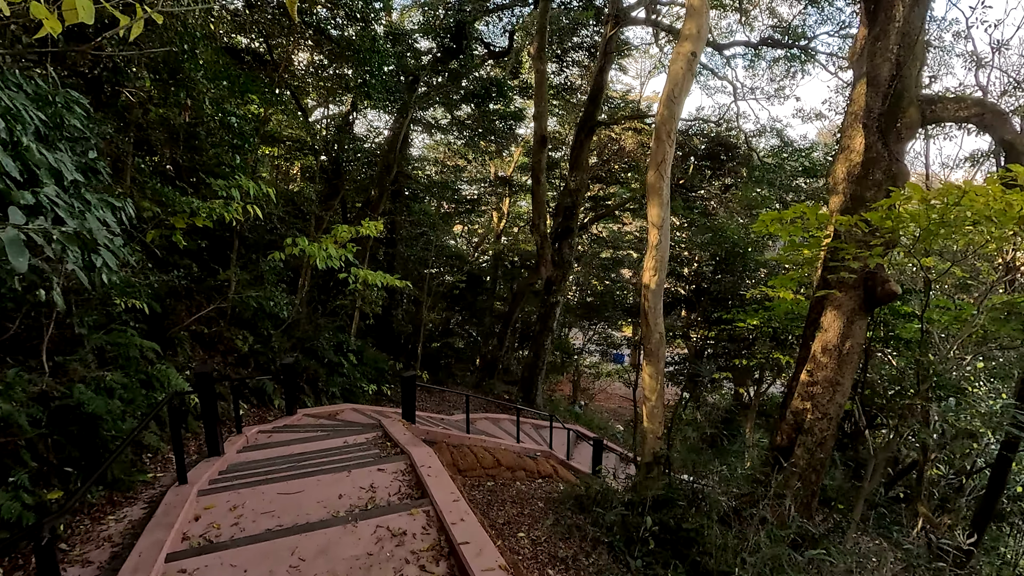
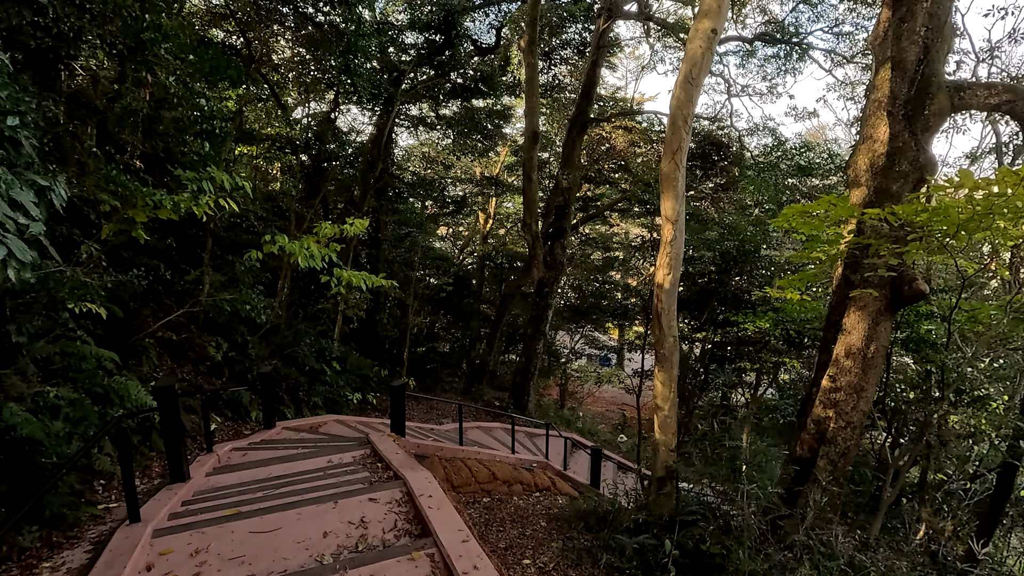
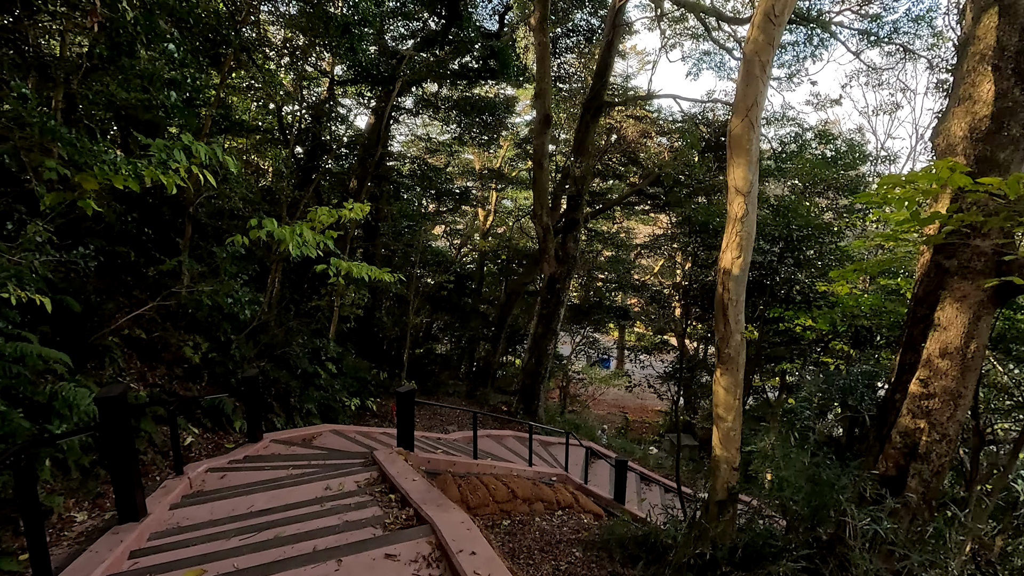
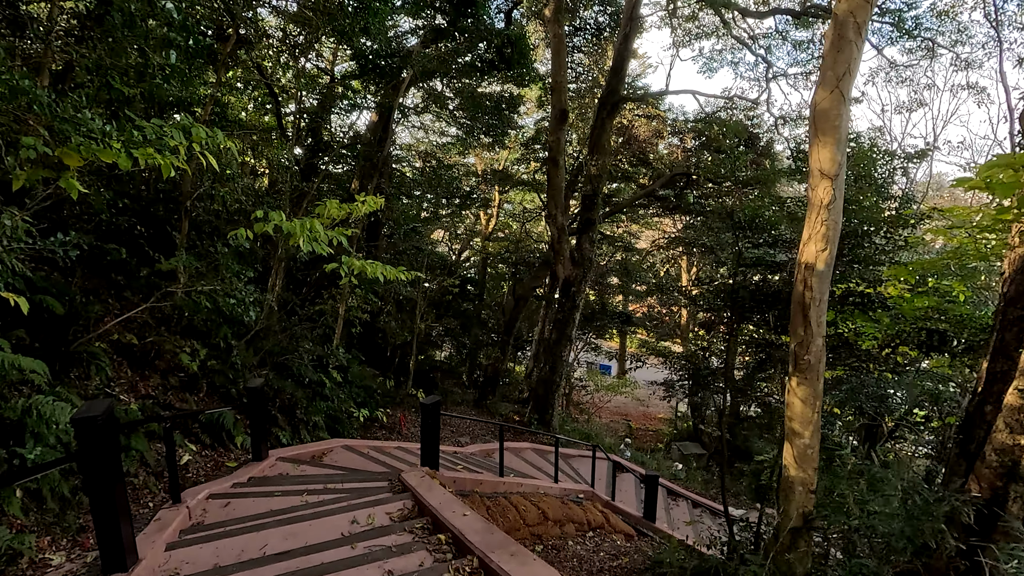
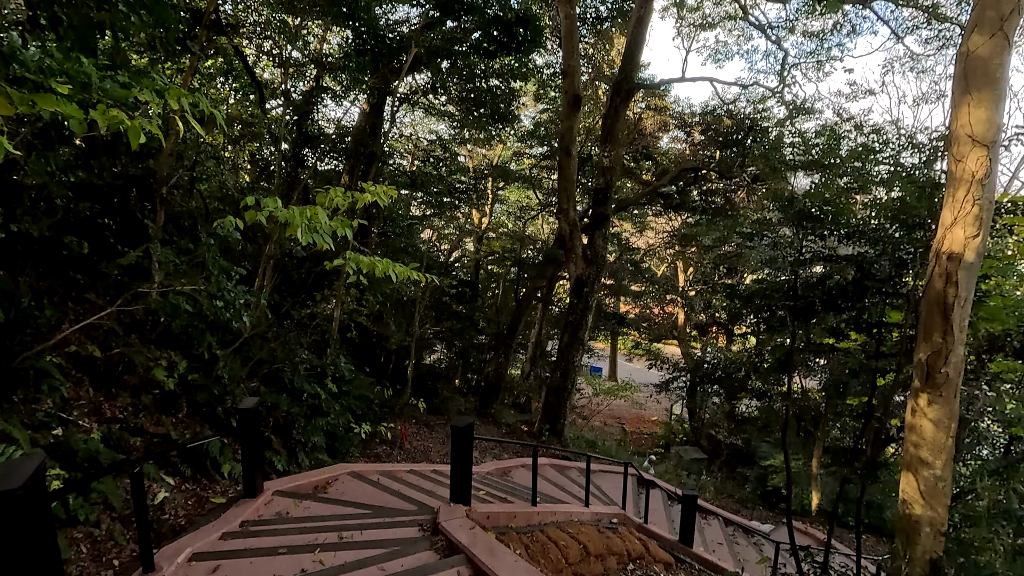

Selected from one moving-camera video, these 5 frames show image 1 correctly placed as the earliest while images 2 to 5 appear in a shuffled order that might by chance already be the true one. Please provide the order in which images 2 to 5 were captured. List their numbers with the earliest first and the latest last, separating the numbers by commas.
2, 3, 4, 5
